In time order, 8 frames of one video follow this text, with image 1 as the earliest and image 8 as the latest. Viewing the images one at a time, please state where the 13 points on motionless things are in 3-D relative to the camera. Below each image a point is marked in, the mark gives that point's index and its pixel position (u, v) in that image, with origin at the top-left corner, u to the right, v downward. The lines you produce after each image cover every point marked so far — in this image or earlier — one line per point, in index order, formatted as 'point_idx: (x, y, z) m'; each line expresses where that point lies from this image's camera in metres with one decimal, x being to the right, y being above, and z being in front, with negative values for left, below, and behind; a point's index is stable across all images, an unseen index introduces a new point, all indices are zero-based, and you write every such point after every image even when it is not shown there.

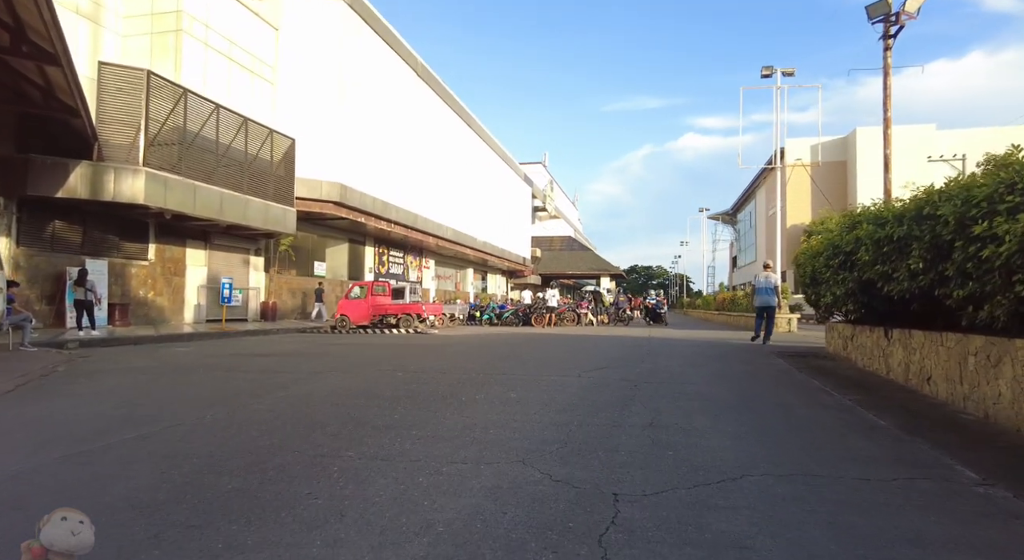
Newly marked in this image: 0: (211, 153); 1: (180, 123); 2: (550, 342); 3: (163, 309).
0: (-9.4, +4.0, +19.1) m
1: (-9.7, +4.6, +17.7) m
2: (+0.9, -1.5, +15.2) m
3: (-11.1, -0.9, +19.5) m
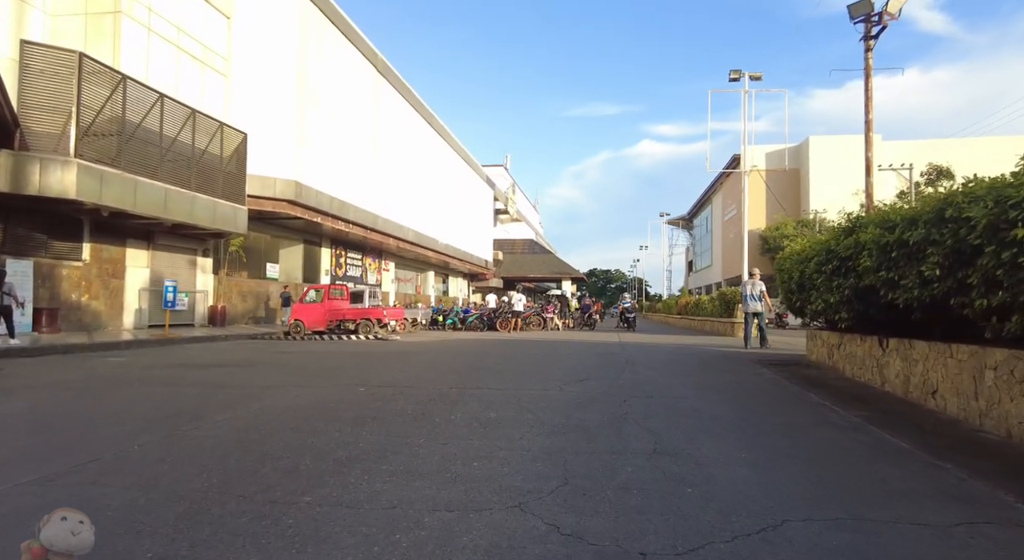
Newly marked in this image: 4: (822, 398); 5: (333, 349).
0: (-10.4, +3.9, +17.8) m
1: (-10.6, +4.5, +16.4) m
2: (+0.1, -1.6, +14.6) m
3: (-12.1, -1.0, +18.0) m
4: (+3.5, -1.3, +7.0) m
5: (-4.2, -1.6, +14.5) m
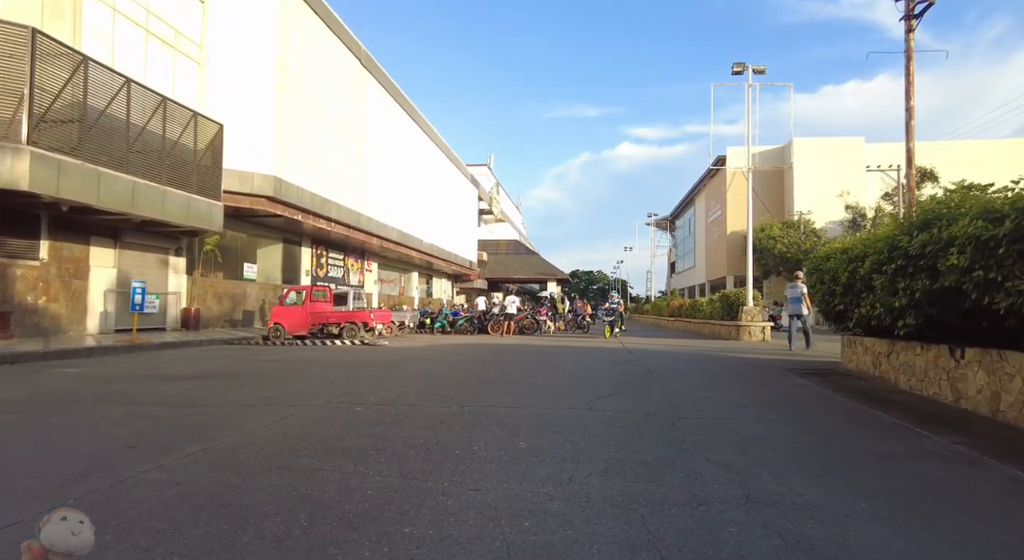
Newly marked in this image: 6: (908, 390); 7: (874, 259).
0: (-10.5, +3.9, +16.4) m
1: (-10.7, +4.5, +15.0) m
2: (+0.2, -1.6, +13.6) m
3: (-12.2, -1.0, +16.6) m
4: (+3.8, -1.4, +6.1) m
5: (-4.2, -1.7, +13.3) m
6: (+4.8, -1.3, +7.4) m
7: (+4.2, +0.2, +7.1) m
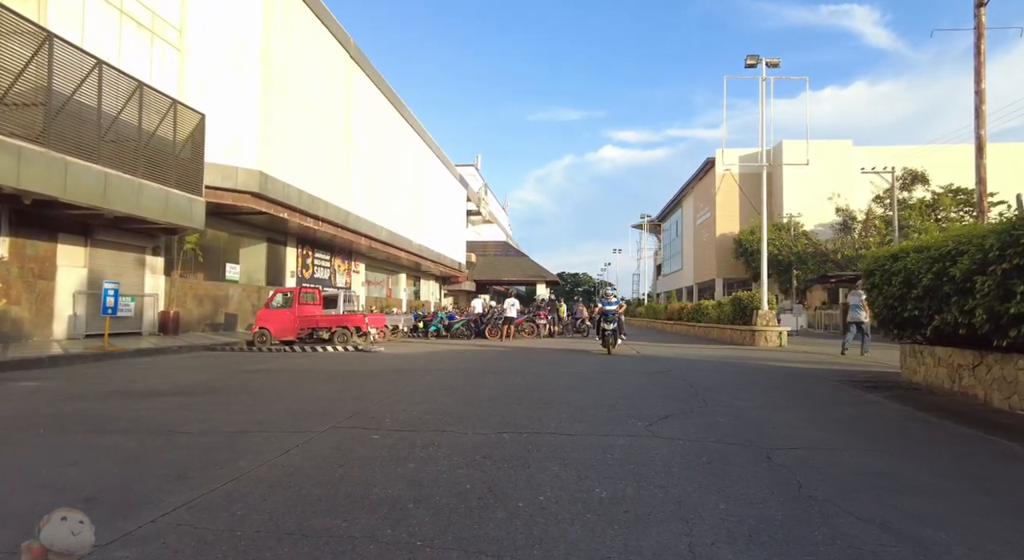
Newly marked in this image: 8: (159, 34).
0: (-10.3, +3.8, +15.0) m
1: (-10.4, +4.5, +13.6) m
2: (+0.4, -1.7, +12.5) m
3: (-12.1, -1.0, +15.1) m
4: (+4.2, -1.4, +5.1) m
5: (-4.0, -1.7, +12.1) m
6: (+5.2, -1.4, +6.4) m
7: (+4.6, +0.2, +6.1) m
8: (-11.1, +7.7, +19.2) m
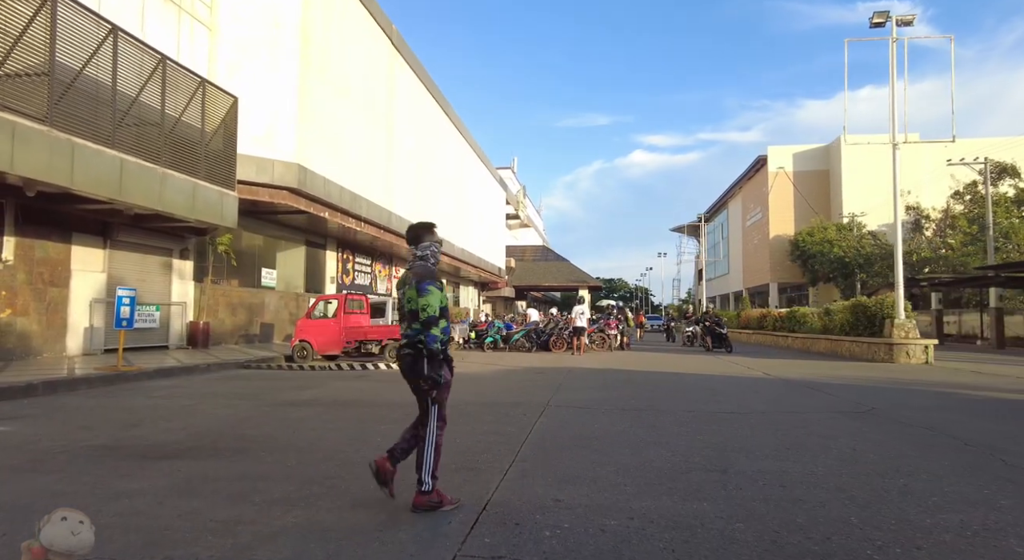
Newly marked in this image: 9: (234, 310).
0: (-8.5, +3.7, +12.8) m
1: (-8.7, +4.4, +11.4) m
2: (+2.1, -1.7, +9.7) m
3: (-10.2, -1.2, +12.9) m
4: (+5.6, -1.3, +2.1) m
5: (-2.2, -1.8, +9.5) m
6: (+6.6, -1.3, +3.4) m
7: (+6.0, +0.3, +3.1) m
8: (-9.0, +7.5, +17.0) m
9: (-8.8, -1.0, +19.3) m
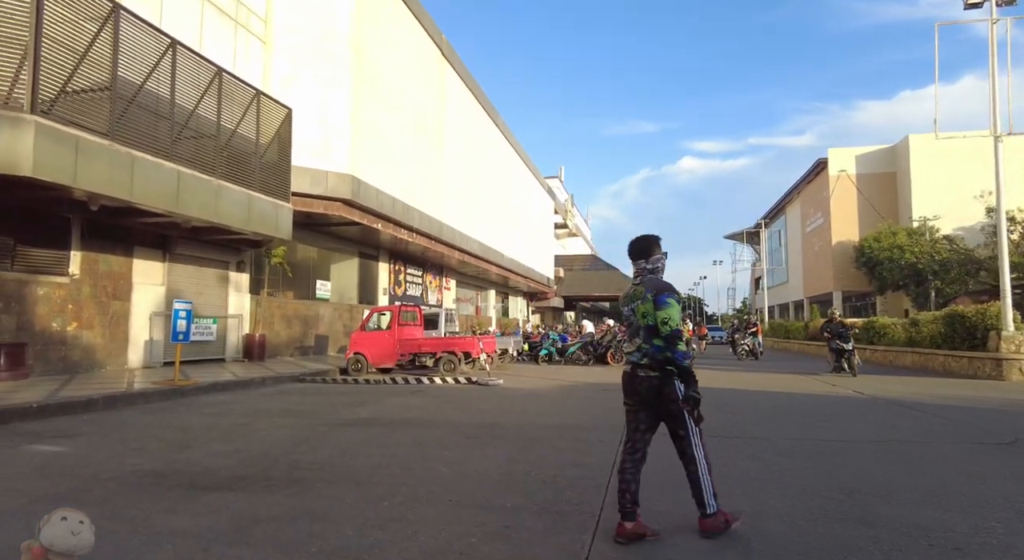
0: (-7.3, +3.4, +12.8) m
1: (-7.5, +4.1, +11.5) m
2: (+3.1, -1.9, +8.8) m
3: (-8.9, -1.5, +13.0) m
4: (+6.0, -1.3, +1.0) m
5: (-1.2, -1.9, +8.9) m
6: (+7.1, -1.3, +2.2) m
7: (+6.5, +0.3, +2.0) m
8: (-7.5, +7.2, +17.2) m
9: (-7.0, -1.3, +19.3) m
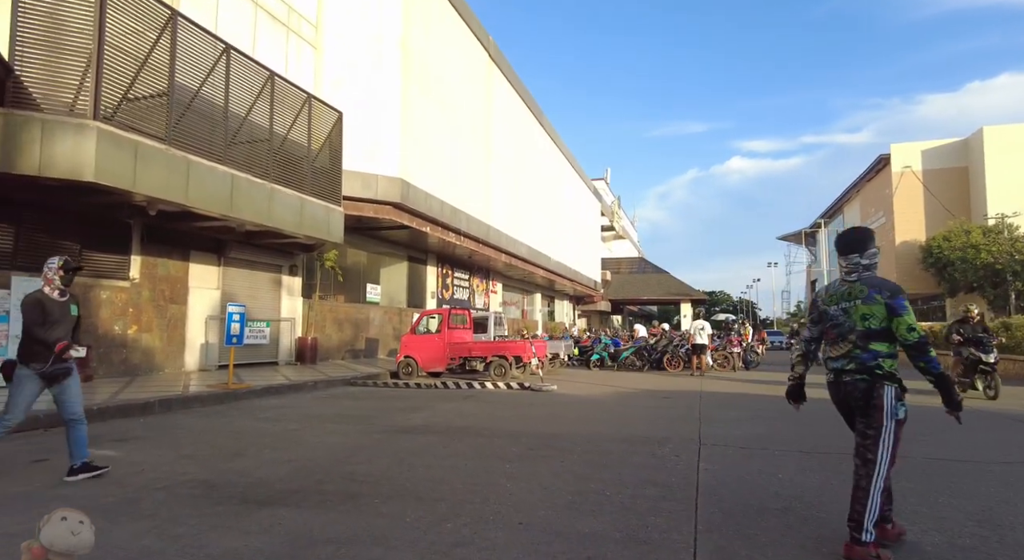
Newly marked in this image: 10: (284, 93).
0: (-6.1, +3.4, +12.9) m
1: (-6.5, +4.1, +11.6) m
2: (+3.9, -1.9, +8.1) m
3: (-7.8, -1.6, +13.2) m
4: (+6.2, -1.3, +0.1) m
5: (-0.4, -1.9, +8.5) m
6: (+7.4, -1.3, +1.2) m
7: (+6.8, +0.3, +1.1) m
8: (-6.1, +7.1, +17.3) m
9: (-5.4, -1.4, +19.3) m
10: (-5.6, +4.6, +15.1) m
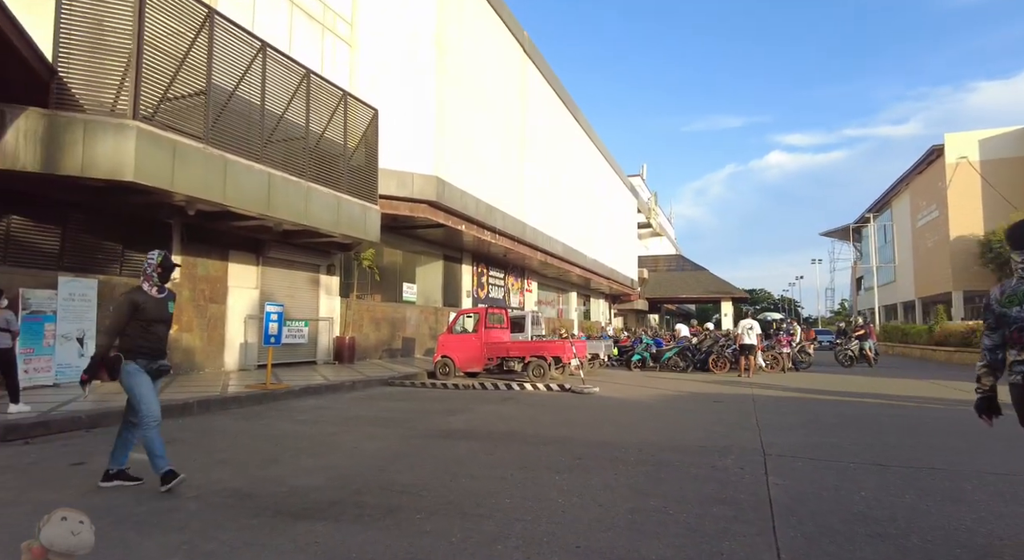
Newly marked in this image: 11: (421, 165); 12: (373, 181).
0: (-5.3, +3.4, +12.8) m
1: (-5.8, +4.1, +11.5) m
2: (+4.5, -1.8, +7.5) m
3: (-6.9, -1.6, +13.2) m
4: (+6.3, -1.2, -0.7) m
5: (+0.2, -1.9, +8.2) m
6: (+7.6, -1.2, +0.4) m
7: (+6.9, +0.4, +0.3) m
8: (-5.1, +7.1, +17.2) m
9: (-4.2, -1.4, +19.2) m
10: (-4.7, +4.6, +15.0) m
11: (-2.7, +3.5, +18.5) m
12: (-3.8, +2.7, +16.8) m
